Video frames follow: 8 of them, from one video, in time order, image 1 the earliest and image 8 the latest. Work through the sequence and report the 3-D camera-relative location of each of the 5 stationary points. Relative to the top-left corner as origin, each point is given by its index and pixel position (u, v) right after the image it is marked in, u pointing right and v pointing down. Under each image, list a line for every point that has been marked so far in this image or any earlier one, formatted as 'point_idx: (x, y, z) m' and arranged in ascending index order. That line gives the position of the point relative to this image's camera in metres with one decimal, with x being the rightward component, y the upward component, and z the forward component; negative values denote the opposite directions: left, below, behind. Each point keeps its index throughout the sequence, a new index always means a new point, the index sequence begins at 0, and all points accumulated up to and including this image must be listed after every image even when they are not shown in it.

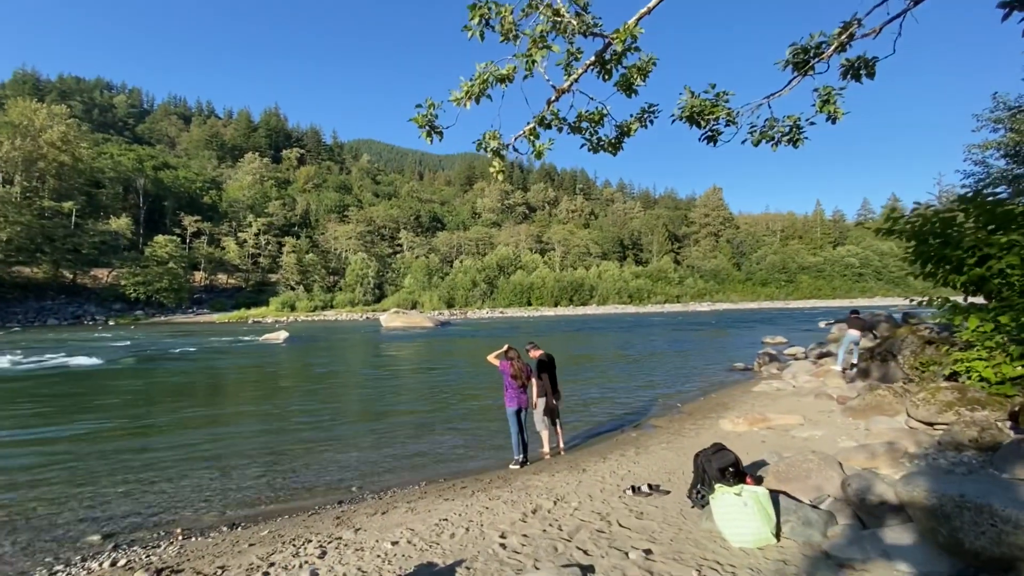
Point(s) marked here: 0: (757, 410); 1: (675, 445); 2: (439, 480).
0: (+5.4, -2.7, +10.3) m
1: (+2.8, -2.8, +8.1) m
2: (-1.2, -3.2, +7.6) m
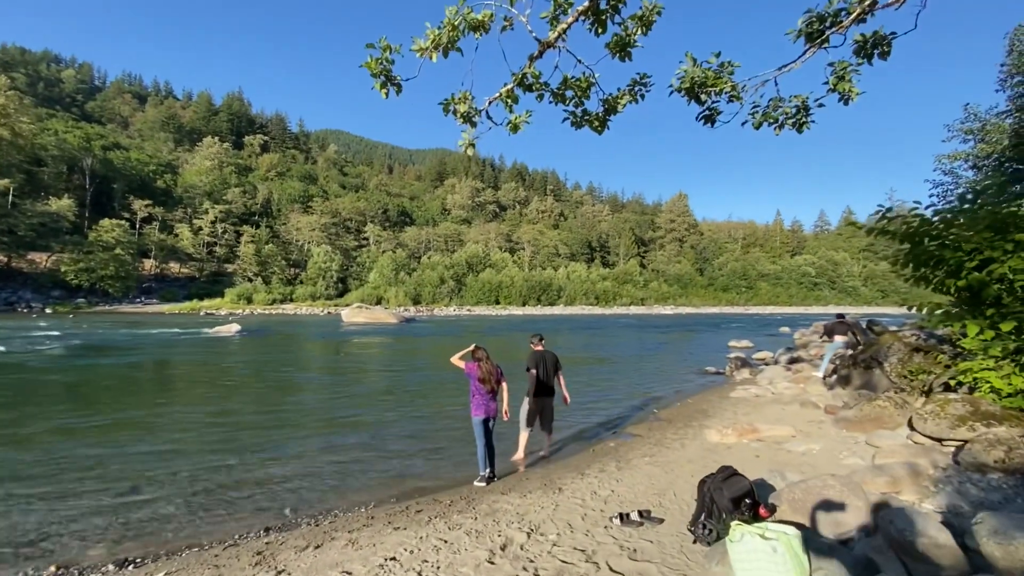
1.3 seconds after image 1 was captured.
0: (+4.7, -2.7, +9.6) m
1: (+2.3, -2.7, +7.3) m
2: (-1.7, -3.0, +6.5) m
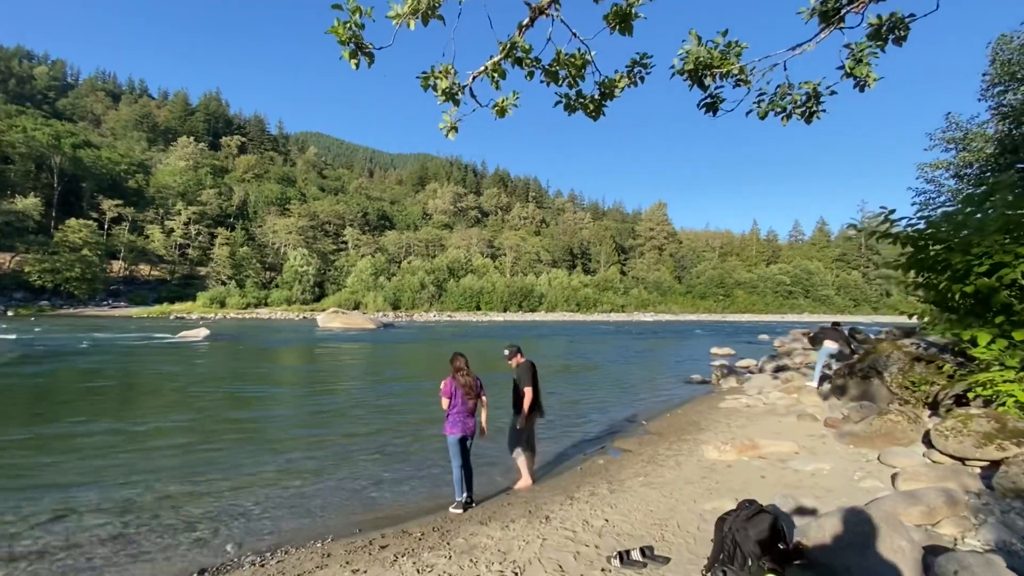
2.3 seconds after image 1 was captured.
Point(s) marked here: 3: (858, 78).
0: (+4.4, -2.8, +9.1) m
1: (+2.0, -2.8, +6.7) m
2: (-1.9, -3.0, +5.7) m
3: (+3.9, +2.3, +5.3) m
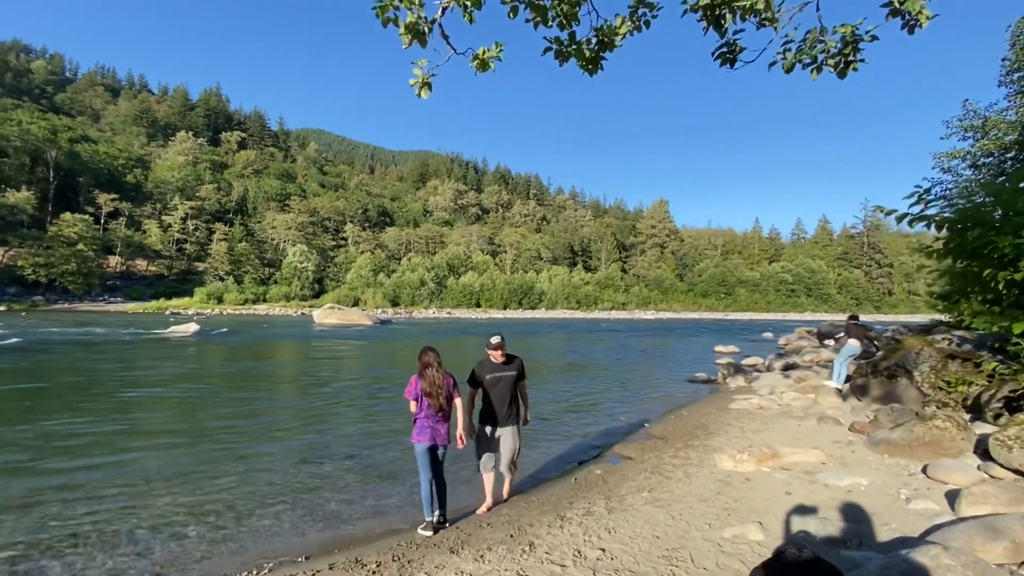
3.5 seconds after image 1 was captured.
0: (+4.2, -2.6, +8.2) m
1: (+1.8, -2.6, +5.7) m
2: (-2.1, -2.8, +4.8) m
3: (+3.7, +2.5, +4.4) m
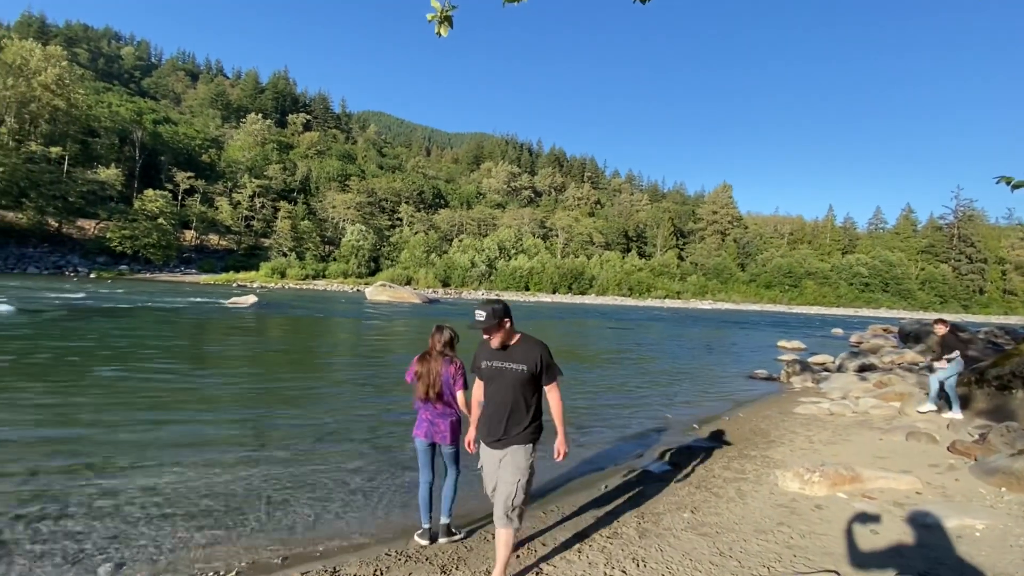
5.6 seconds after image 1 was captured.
0: (+4.6, -2.4, +7.0) m
1: (+1.9, -2.4, +4.8) m
2: (-2.0, -2.5, +4.3) m
3: (+3.8, +2.6, +3.0) m
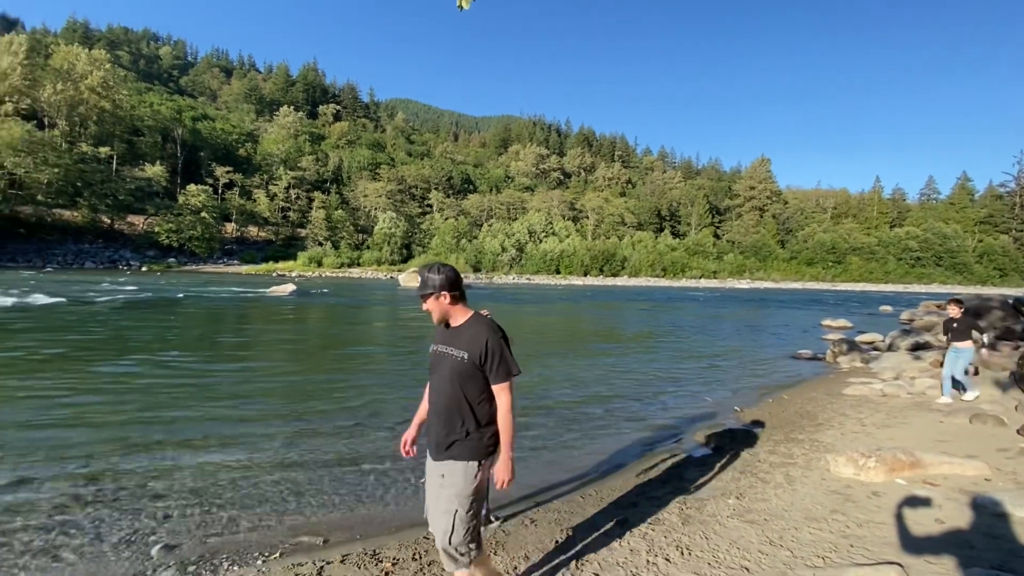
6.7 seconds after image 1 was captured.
0: (+5.1, -2.1, +6.6) m
1: (+2.3, -2.1, +4.6) m
2: (-1.7, -2.3, +4.4) m
3: (+4.0, +2.8, +2.6) m
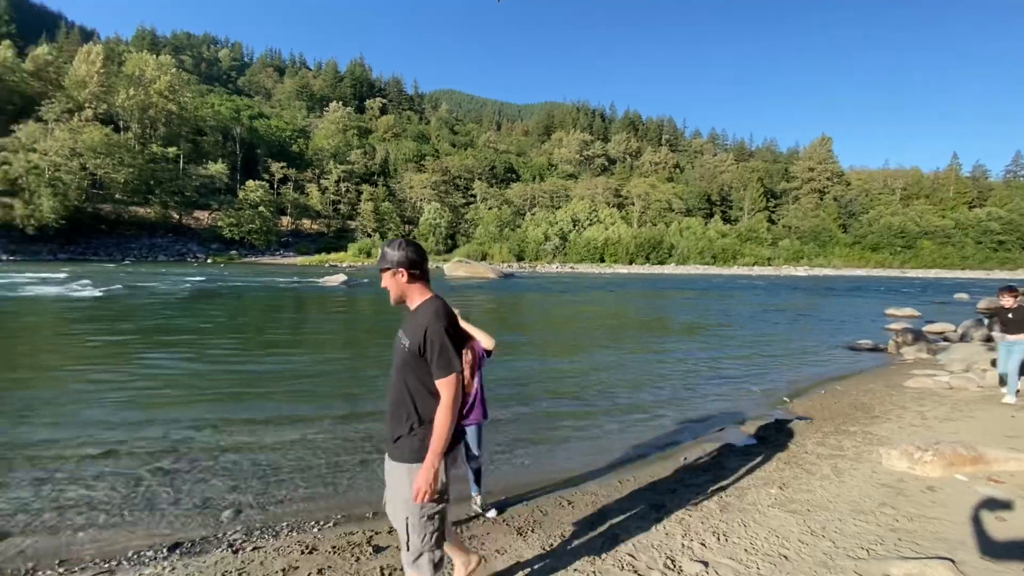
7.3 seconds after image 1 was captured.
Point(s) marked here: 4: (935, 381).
0: (+5.6, -1.9, +6.2) m
1: (+2.7, -2.0, +4.5) m
2: (-1.3, -2.2, +4.7) m
3: (+4.1, +2.9, +2.2) m
4: (+8.2, -1.8, +9.3) m
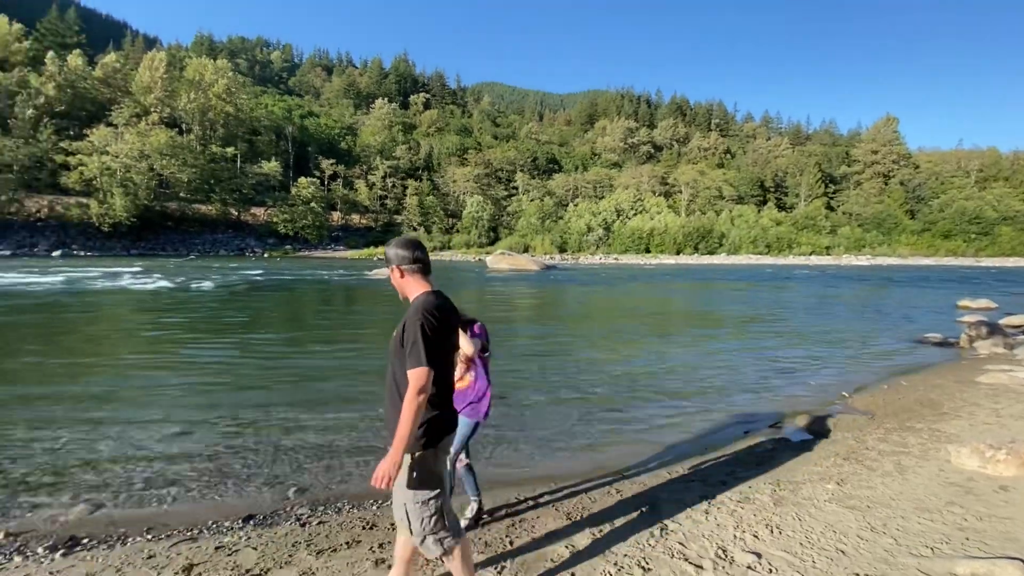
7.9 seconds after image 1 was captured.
0: (+6.2, -1.8, +5.8) m
1: (+3.1, -1.9, +4.4) m
2: (-0.8, -2.1, +4.9) m
3: (+4.3, +2.9, +1.9) m
4: (+9.0, -1.6, +8.6) m
